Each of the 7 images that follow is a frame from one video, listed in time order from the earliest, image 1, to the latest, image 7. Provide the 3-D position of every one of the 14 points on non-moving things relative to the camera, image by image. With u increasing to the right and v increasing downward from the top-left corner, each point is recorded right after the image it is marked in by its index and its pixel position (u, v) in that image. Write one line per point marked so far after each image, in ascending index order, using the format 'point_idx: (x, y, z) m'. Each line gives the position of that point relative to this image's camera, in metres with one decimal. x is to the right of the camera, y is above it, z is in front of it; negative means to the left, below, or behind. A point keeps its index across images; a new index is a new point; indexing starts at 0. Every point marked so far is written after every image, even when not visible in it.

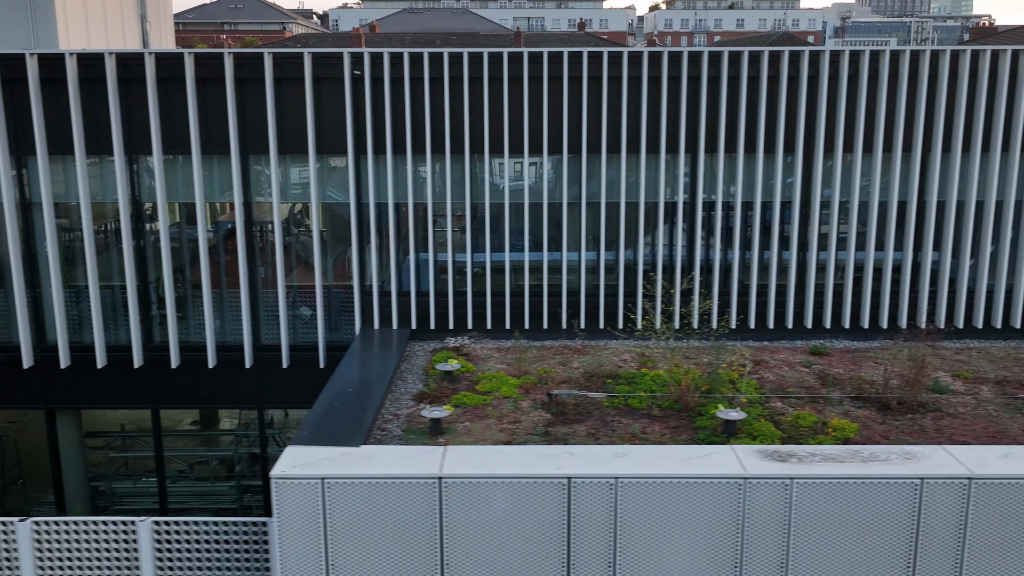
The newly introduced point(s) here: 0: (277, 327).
0: (-2.4, -0.4, +9.1) m
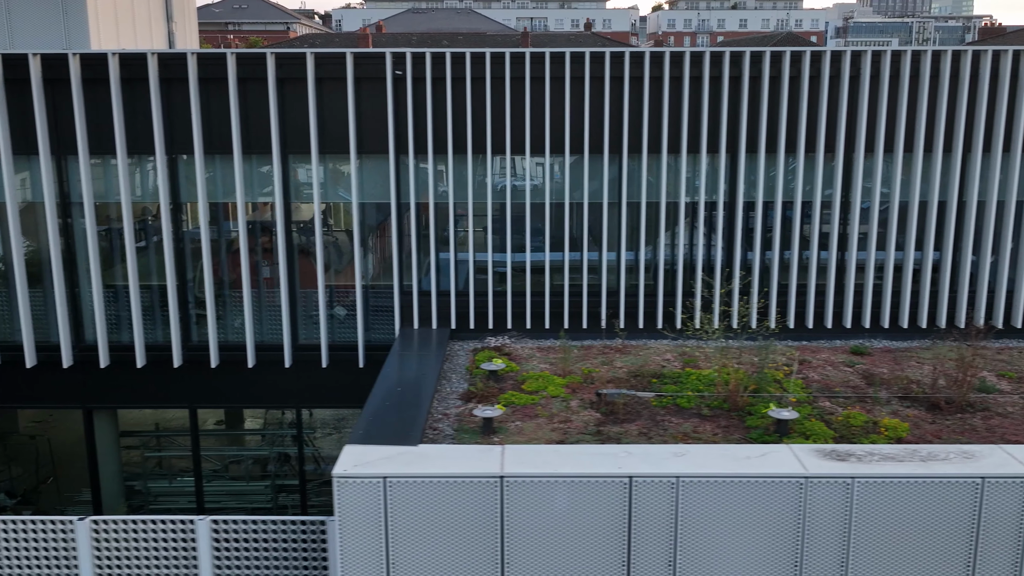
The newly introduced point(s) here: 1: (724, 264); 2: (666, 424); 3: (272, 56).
0: (-2.0, -0.4, +9.2) m
1: (+2.2, +0.2, +9.3) m
2: (+1.1, -1.0, +6.5) m
3: (-2.2, +2.1, +8.3) m
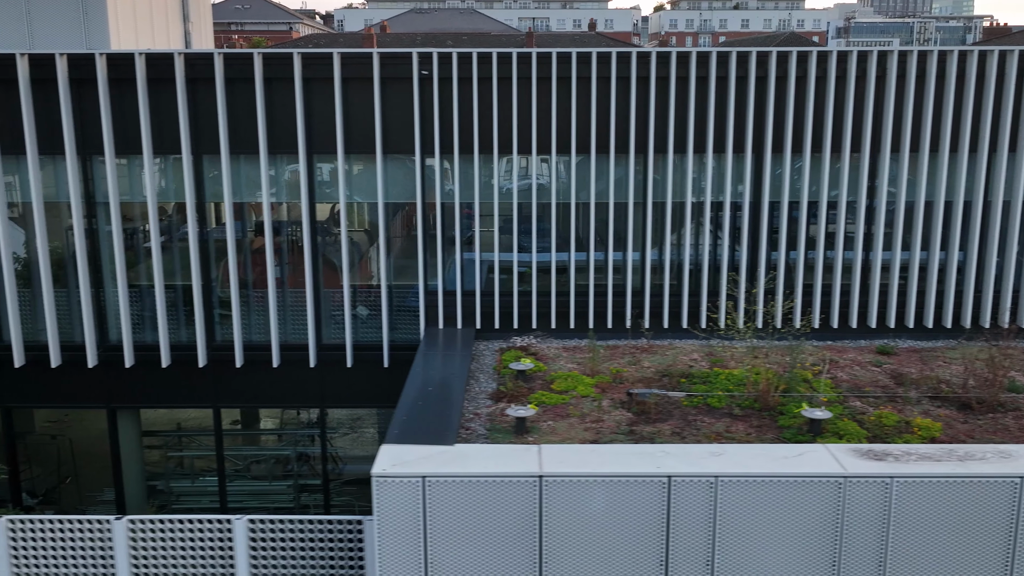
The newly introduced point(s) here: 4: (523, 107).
0: (-1.7, -0.4, +9.2) m
1: (+2.4, +0.2, +9.3) m
2: (+1.4, -1.0, +6.5) m
3: (-2.0, +2.2, +8.3) m
4: (+0.1, +1.8, +8.8) m
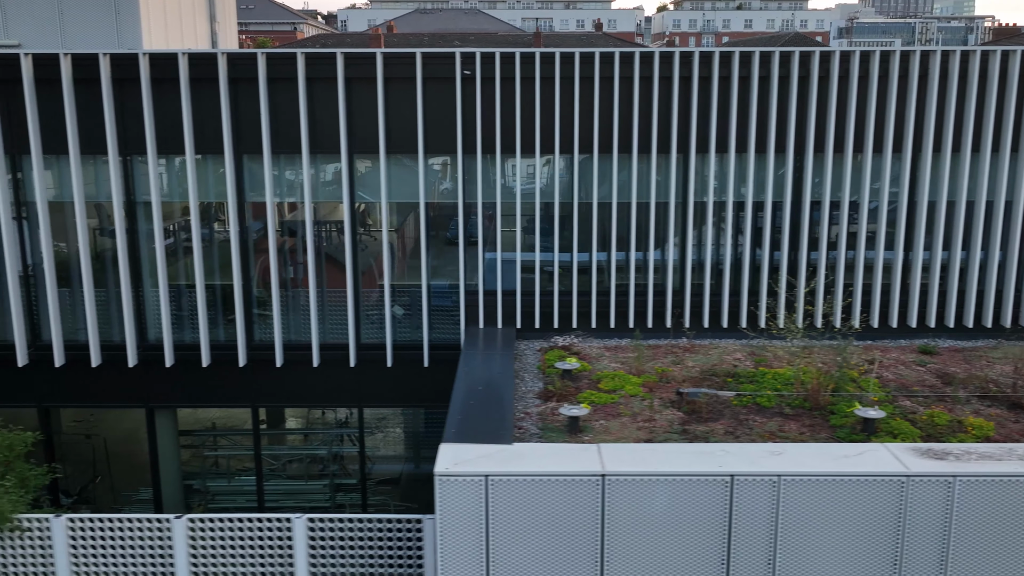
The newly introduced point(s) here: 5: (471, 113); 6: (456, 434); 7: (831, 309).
0: (-1.4, -0.4, +9.2) m
1: (+2.8, +0.3, +9.3) m
2: (+1.7, -1.0, +6.5) m
3: (-1.6, +2.2, +8.3) m
4: (+0.5, +1.8, +8.8) m
5: (-0.4, +1.7, +8.7) m
6: (-0.4, -1.0, +6.0) m
7: (+3.3, -0.2, +9.0) m
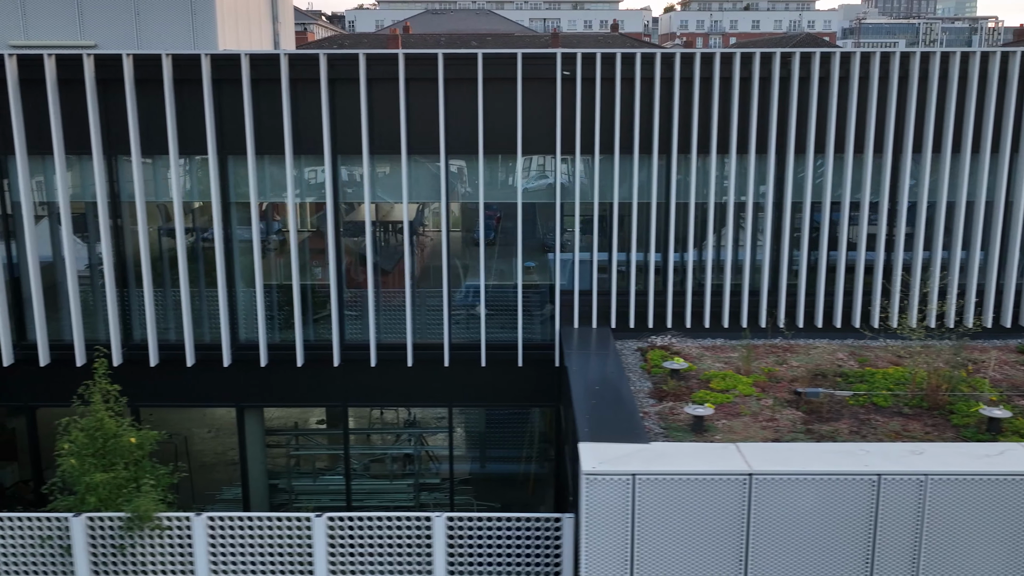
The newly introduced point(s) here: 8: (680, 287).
0: (-0.5, -0.4, +9.2) m
1: (+3.7, +0.2, +9.3) m
2: (+2.6, -1.0, +6.6) m
3: (-0.7, +2.2, +8.3) m
4: (+1.4, +1.8, +8.8) m
5: (+0.5, +1.7, +8.7) m
6: (+0.5, -1.0, +6.1) m
7: (+4.2, -0.2, +9.0) m
8: (+1.7, 0.0, +9.3) m
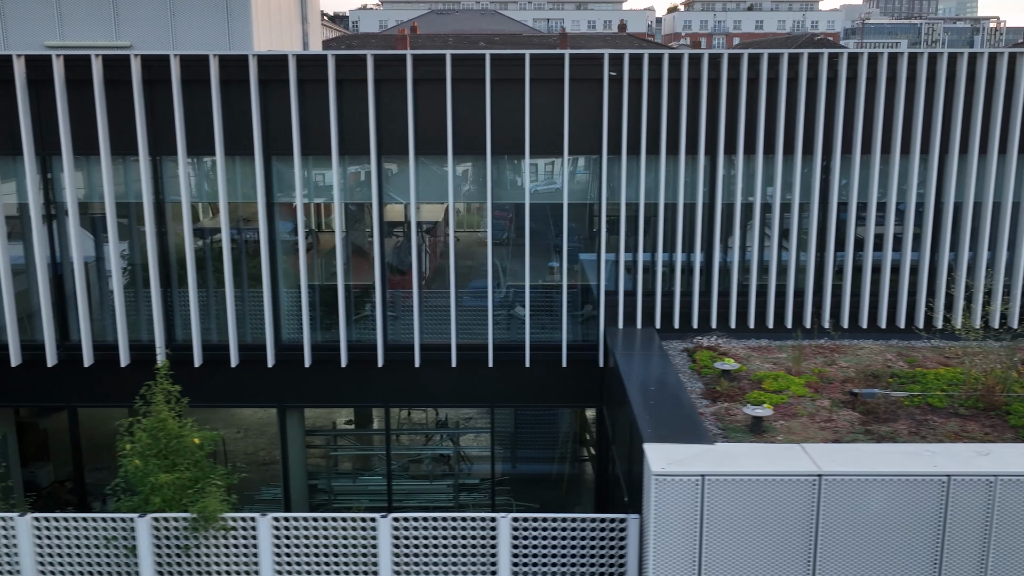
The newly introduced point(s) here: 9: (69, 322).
0: (0.0, -0.4, +9.2) m
1: (+4.1, +0.2, +9.3) m
2: (+3.1, -1.0, +6.6) m
3: (-0.2, +2.2, +8.4) m
4: (+1.9, +1.8, +8.8) m
5: (+0.9, +1.7, +8.7) m
6: (+1.0, -1.0, +6.1) m
7: (+4.6, -0.2, +9.0) m
8: (+2.1, 0.0, +9.3) m
9: (-4.4, -0.3, +9.0) m
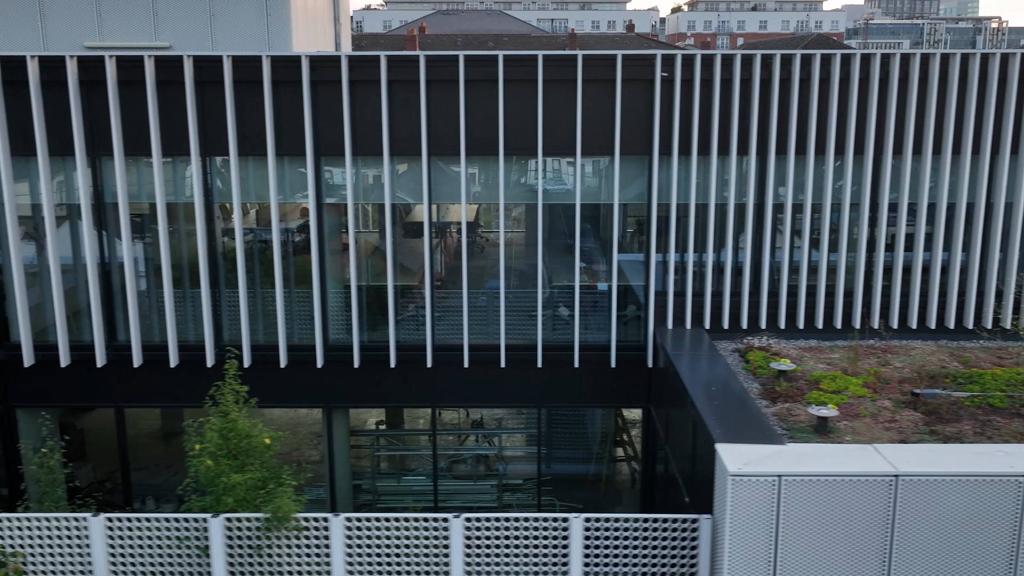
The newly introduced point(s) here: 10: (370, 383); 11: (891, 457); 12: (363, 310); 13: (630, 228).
0: (+0.4, -0.4, +9.2) m
1: (+4.6, +0.2, +9.3) m
2: (+3.5, -1.0, +6.6) m
3: (+0.2, +2.1, +8.4) m
4: (+2.3, +1.8, +8.8) m
5: (+1.4, +1.7, +8.7) m
6: (+1.4, -1.0, +6.1) m
7: (+5.1, -0.2, +9.0) m
8: (+2.6, 0.0, +9.3) m
9: (-4.0, -0.3, +9.0) m
10: (-1.5, -1.0, +9.2) m
11: (+2.4, -1.1, +5.7) m
12: (-1.6, -0.2, +9.1) m
13: (+1.1, +0.6, +9.0) m
